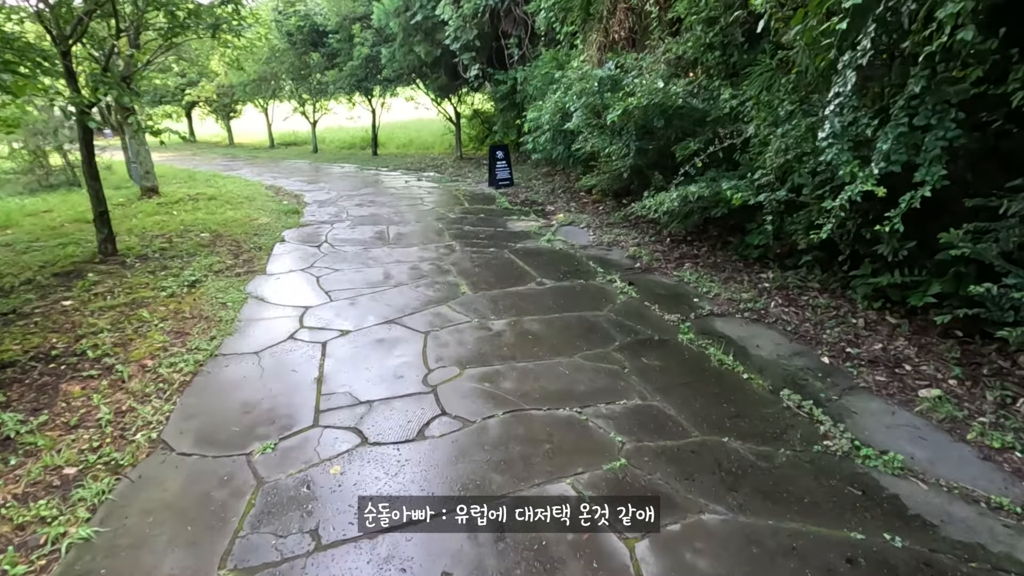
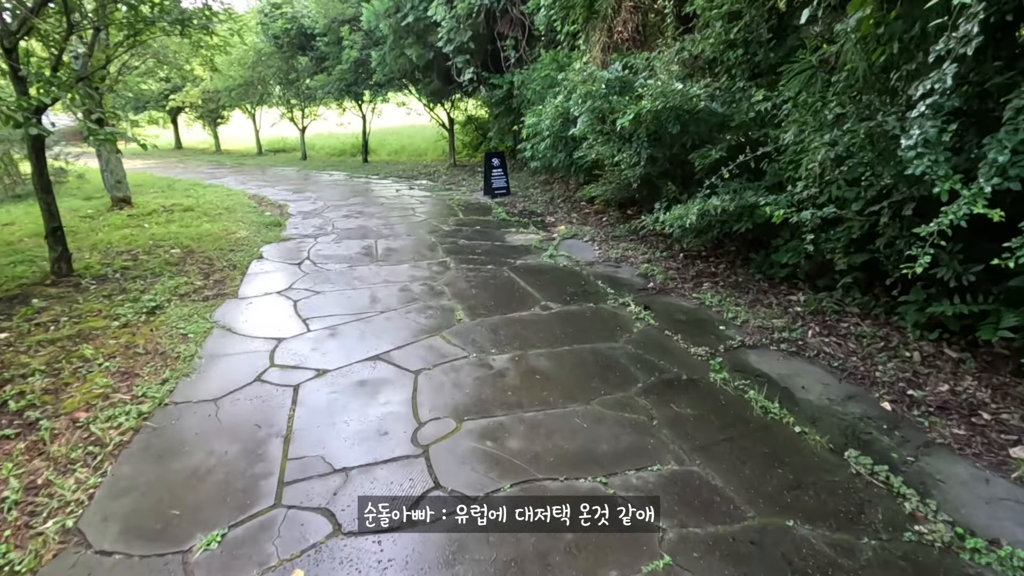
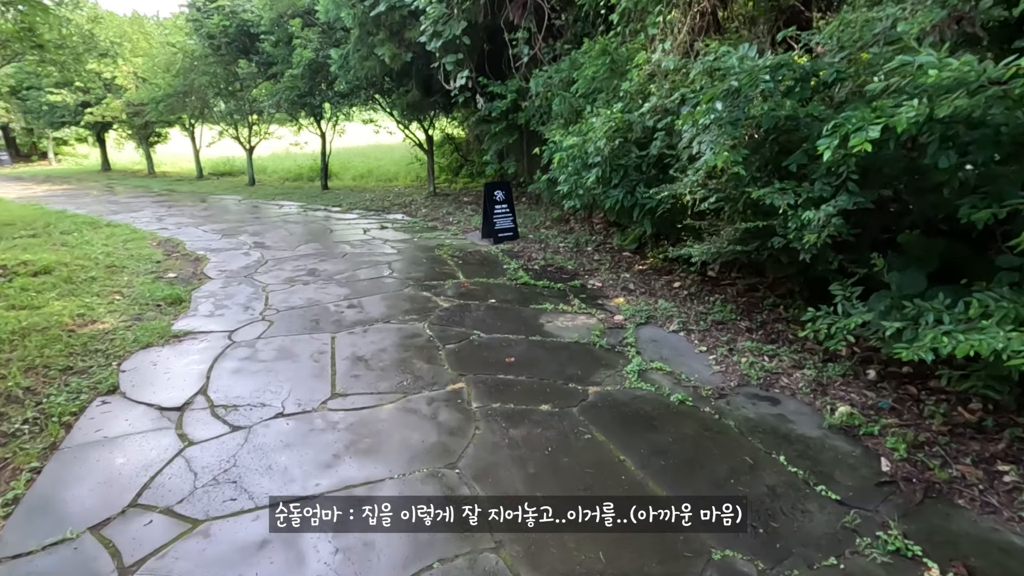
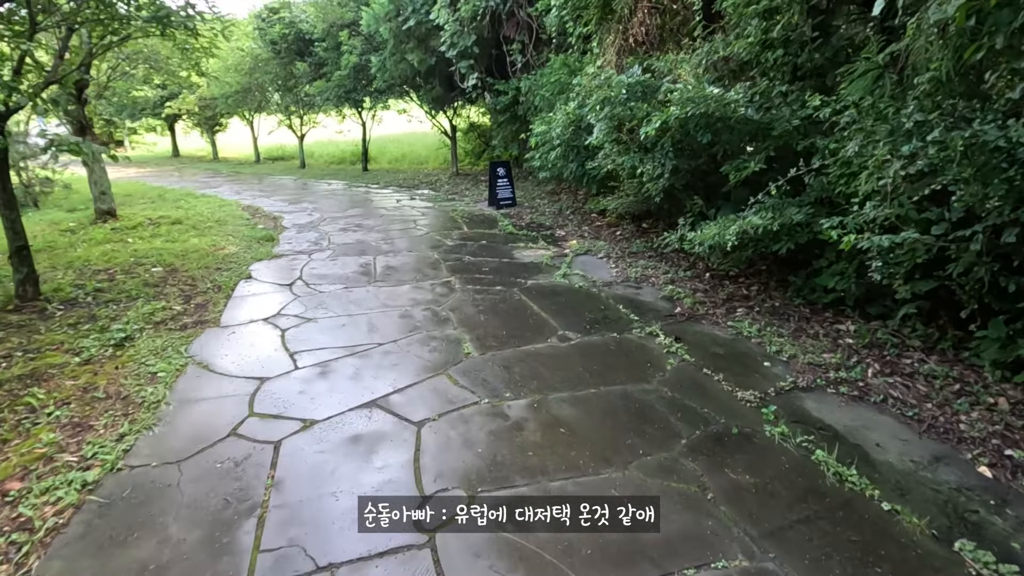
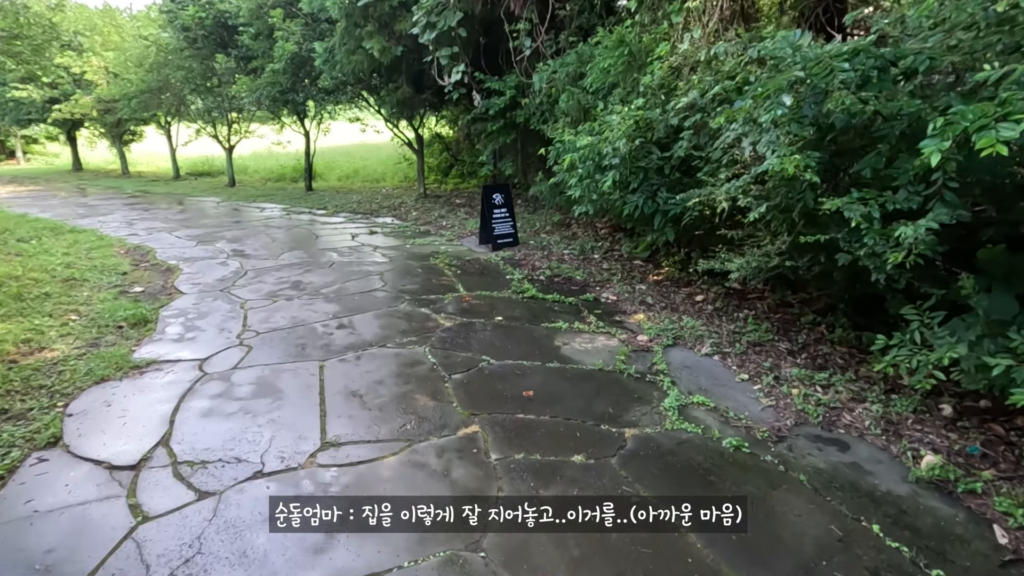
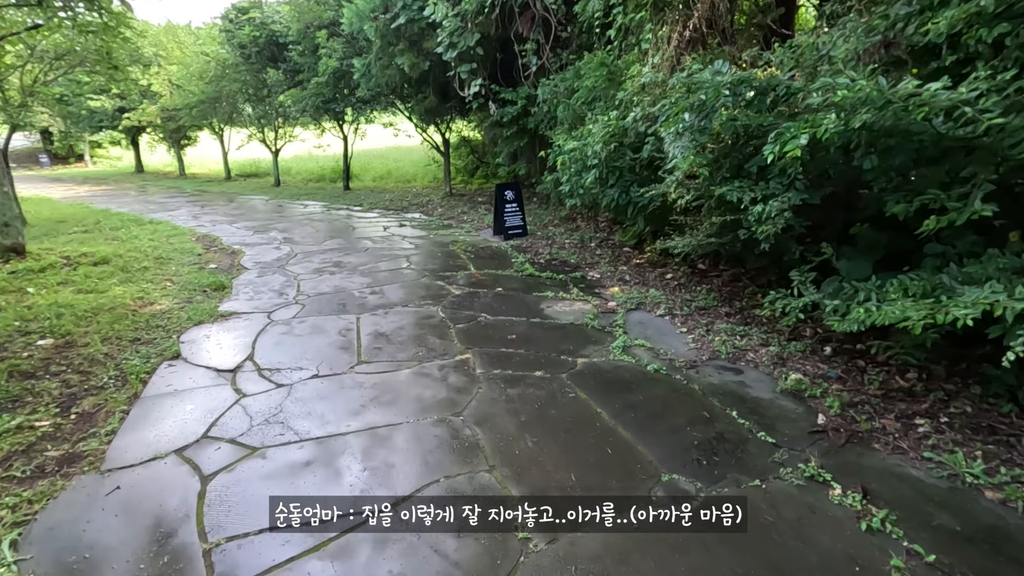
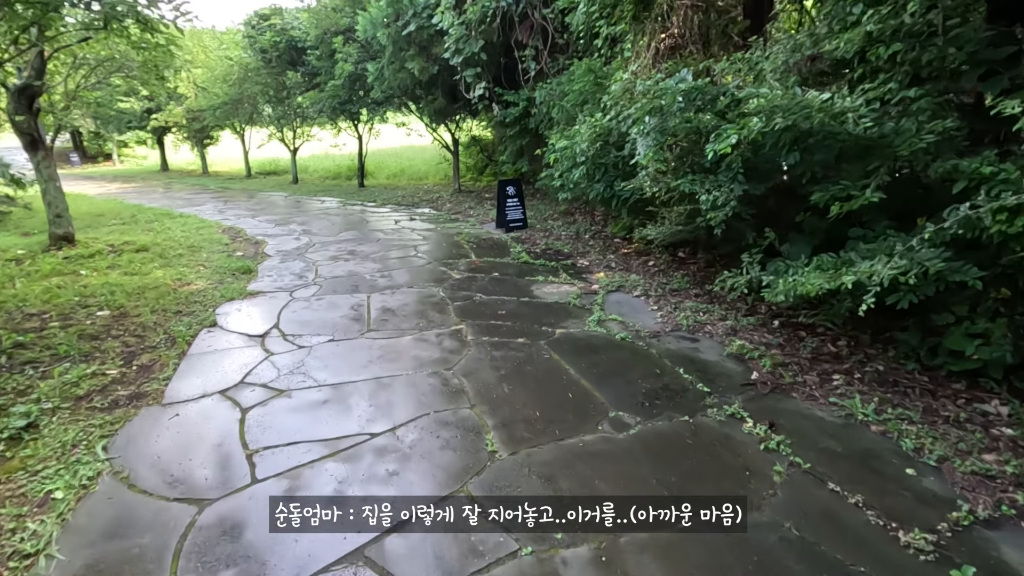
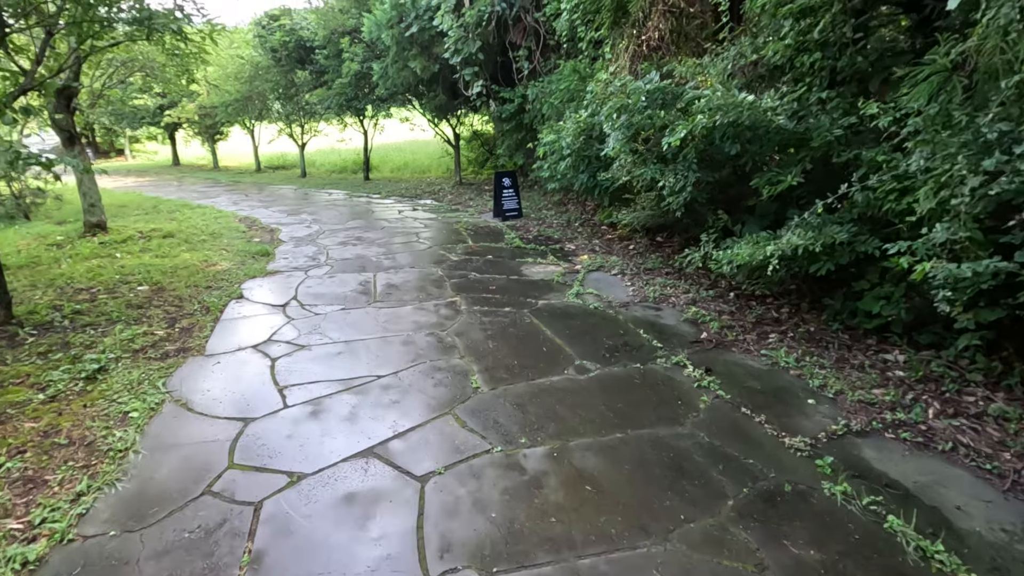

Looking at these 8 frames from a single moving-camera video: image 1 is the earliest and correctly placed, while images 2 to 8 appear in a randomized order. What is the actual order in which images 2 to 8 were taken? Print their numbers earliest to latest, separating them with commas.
2, 4, 8, 7, 6, 3, 5
